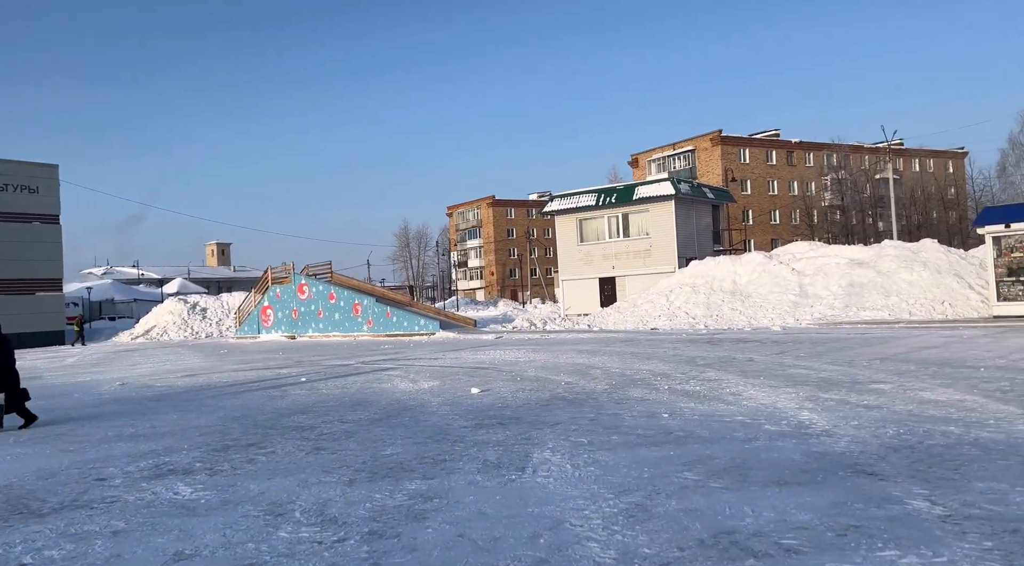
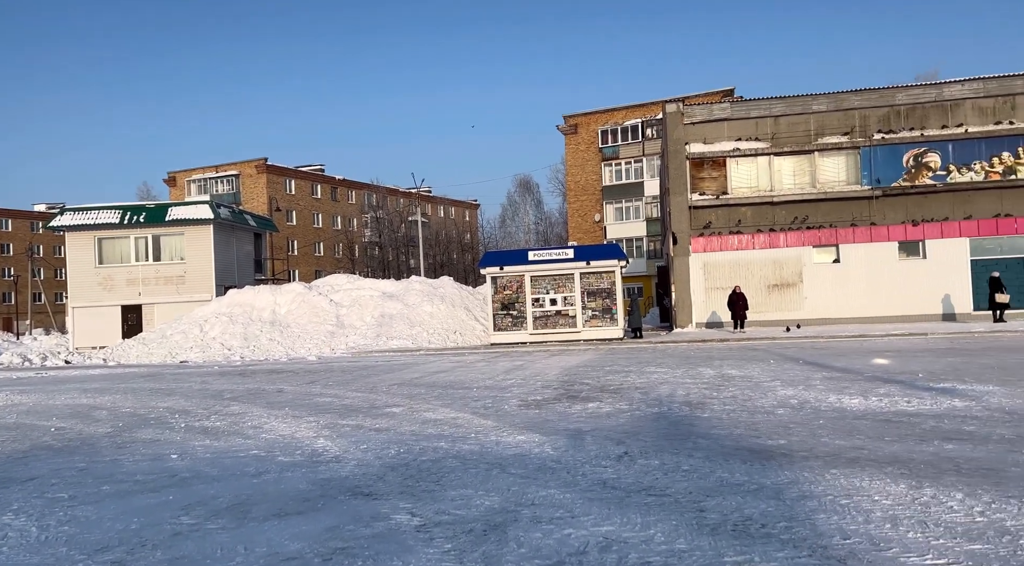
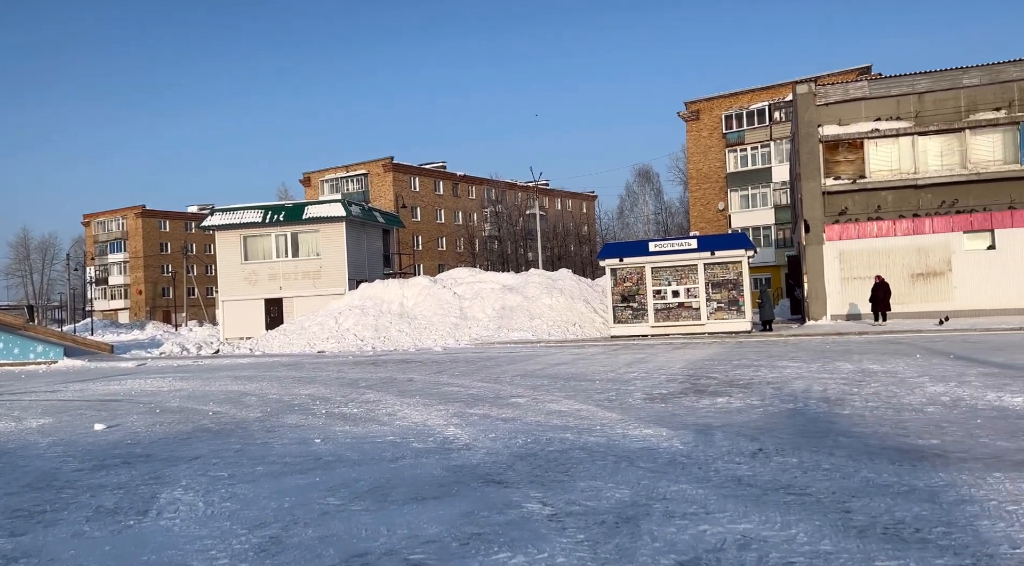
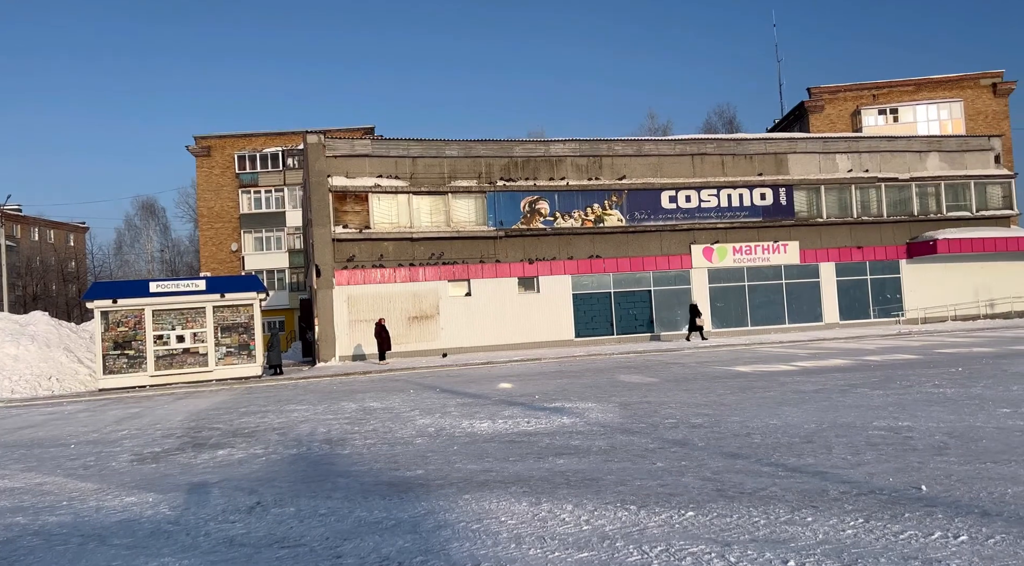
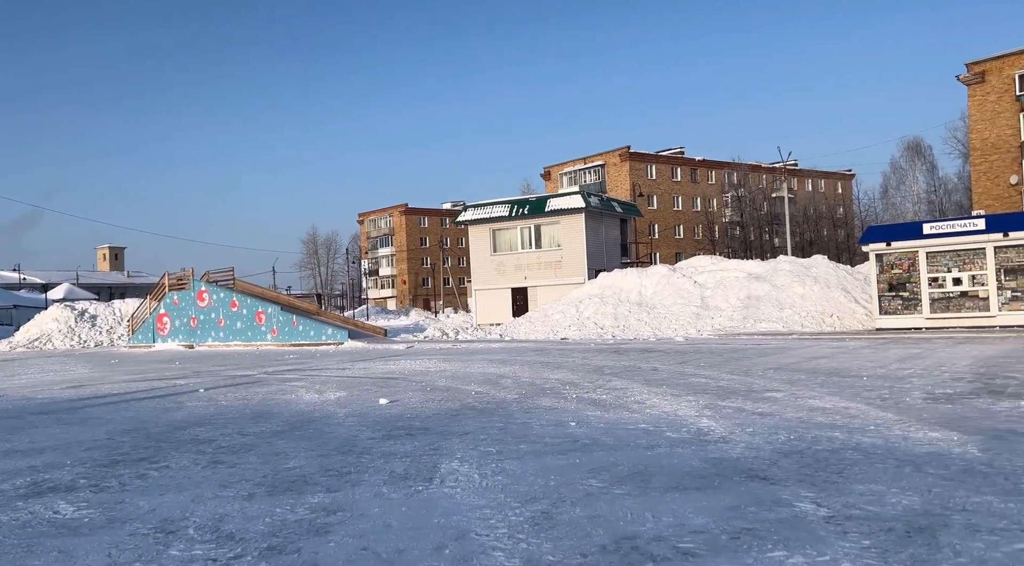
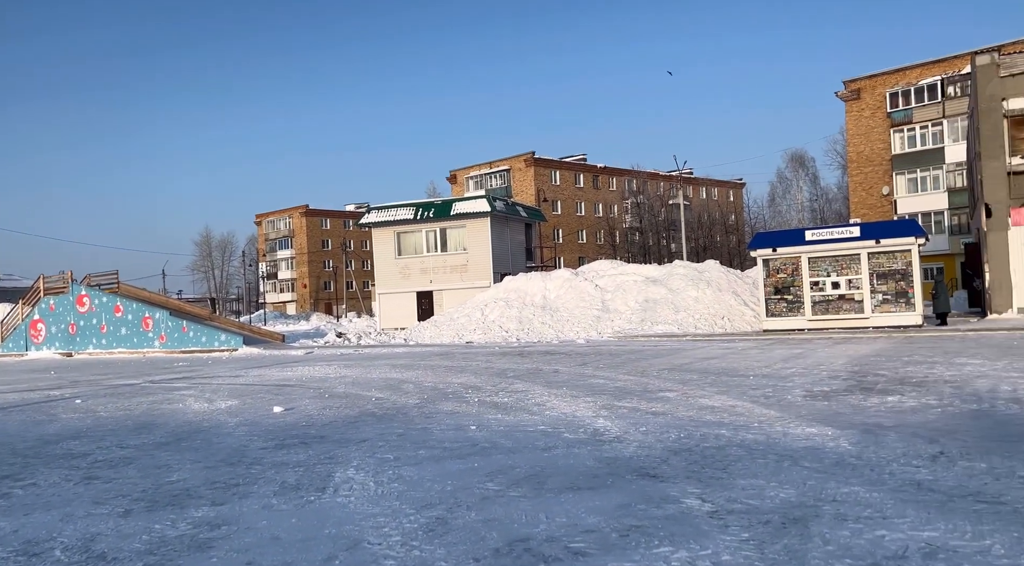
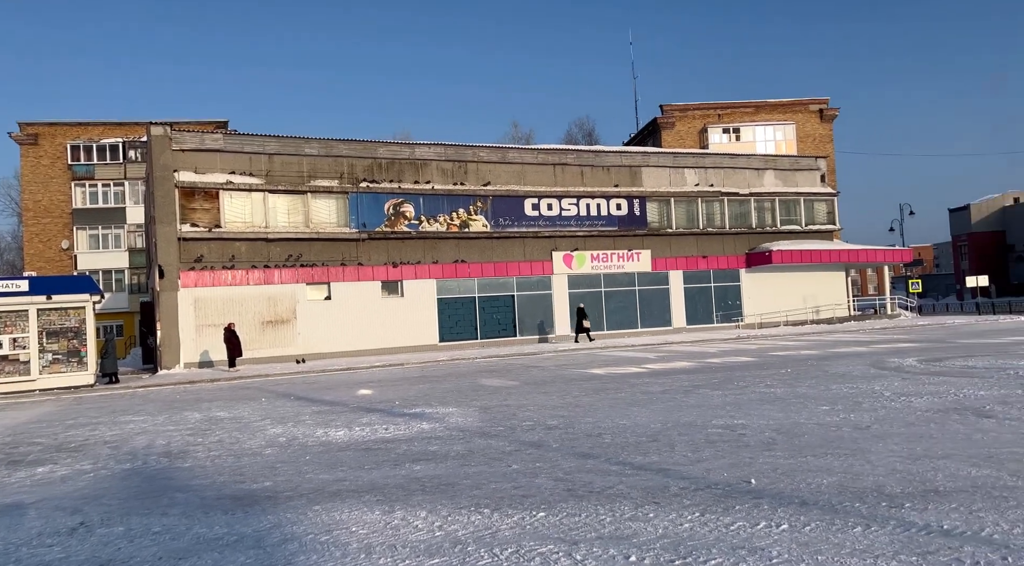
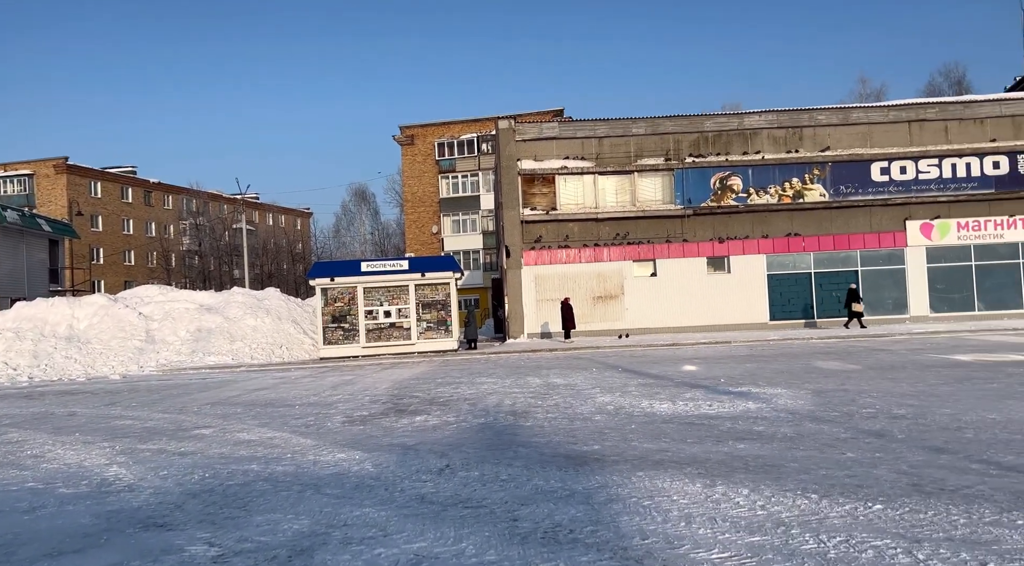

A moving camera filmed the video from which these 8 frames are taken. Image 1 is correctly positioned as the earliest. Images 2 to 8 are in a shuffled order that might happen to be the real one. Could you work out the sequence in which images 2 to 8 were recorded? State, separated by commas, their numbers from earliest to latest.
5, 6, 3, 2, 8, 4, 7
